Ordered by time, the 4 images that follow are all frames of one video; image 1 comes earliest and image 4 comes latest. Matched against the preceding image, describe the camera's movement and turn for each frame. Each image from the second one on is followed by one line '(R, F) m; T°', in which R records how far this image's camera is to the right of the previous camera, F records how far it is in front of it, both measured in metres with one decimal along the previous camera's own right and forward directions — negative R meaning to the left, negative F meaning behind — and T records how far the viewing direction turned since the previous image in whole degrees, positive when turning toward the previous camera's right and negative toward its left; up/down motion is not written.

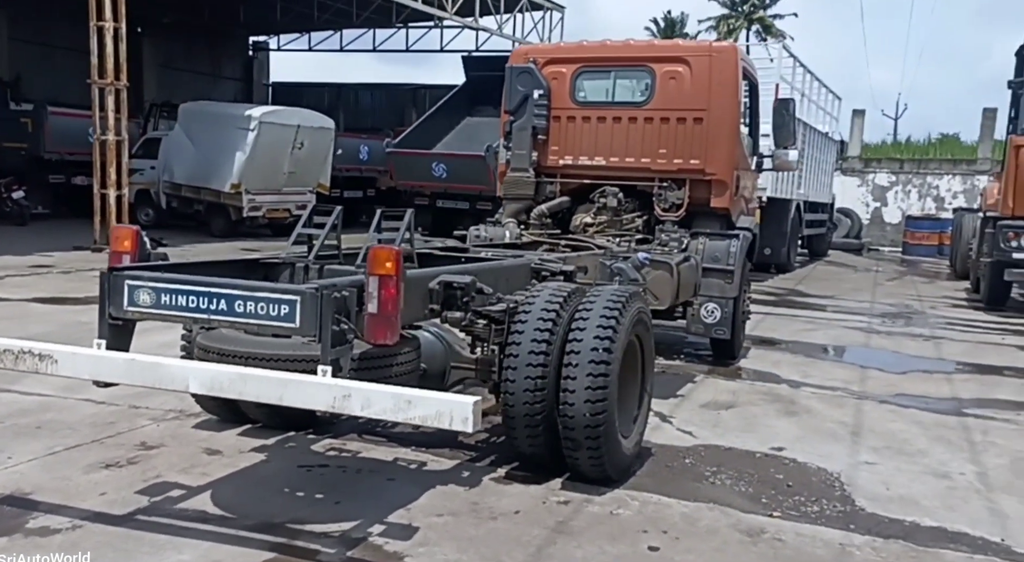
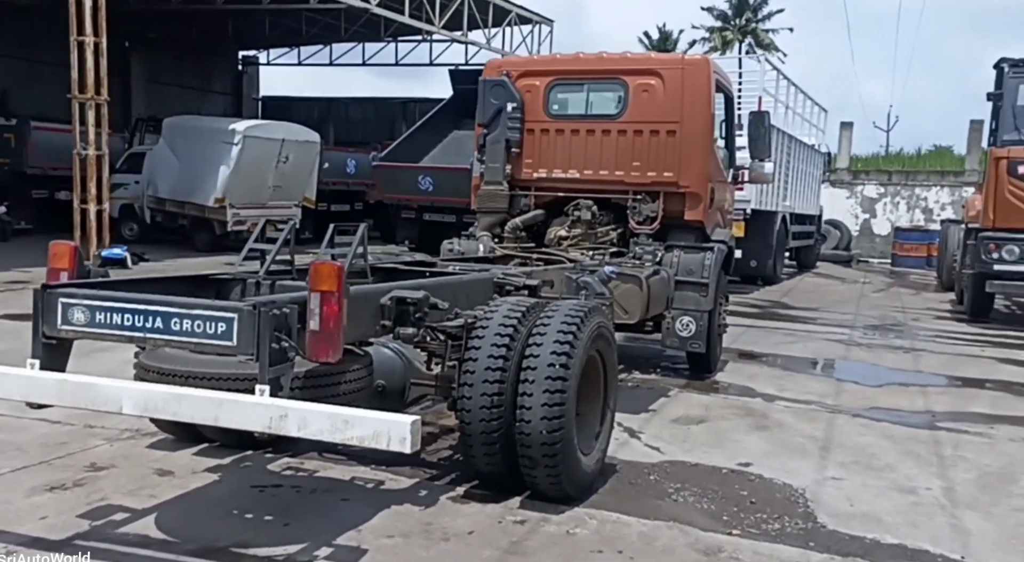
(+0.2, +0.1) m; 0°
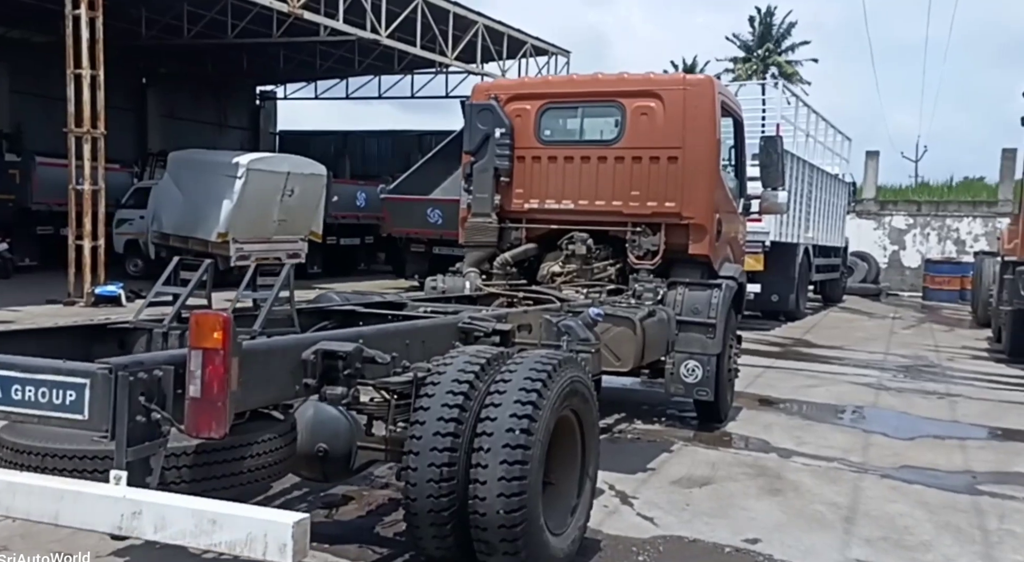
(+0.3, +0.7) m; -2°
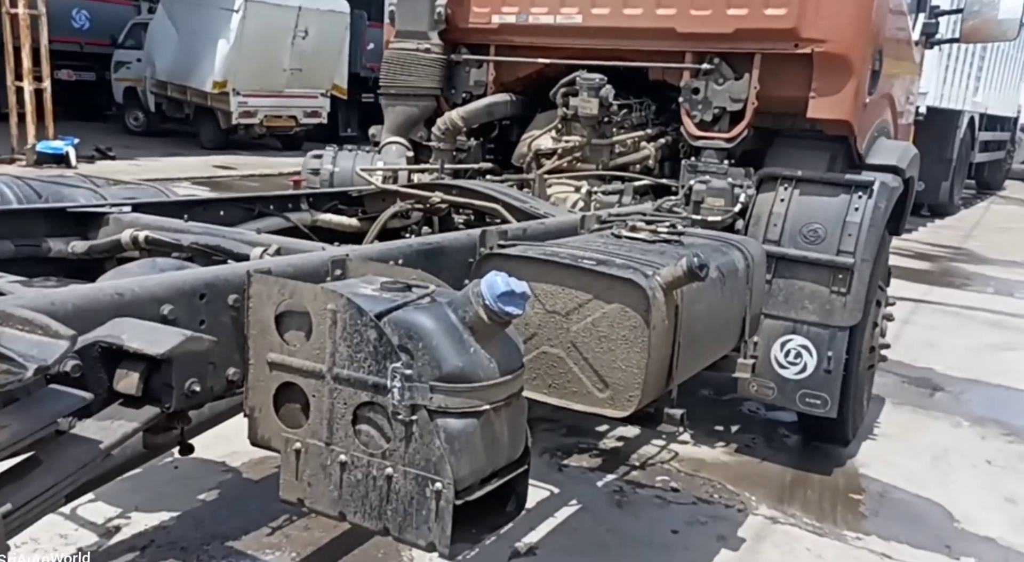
(+0.6, +3.7) m; -6°
